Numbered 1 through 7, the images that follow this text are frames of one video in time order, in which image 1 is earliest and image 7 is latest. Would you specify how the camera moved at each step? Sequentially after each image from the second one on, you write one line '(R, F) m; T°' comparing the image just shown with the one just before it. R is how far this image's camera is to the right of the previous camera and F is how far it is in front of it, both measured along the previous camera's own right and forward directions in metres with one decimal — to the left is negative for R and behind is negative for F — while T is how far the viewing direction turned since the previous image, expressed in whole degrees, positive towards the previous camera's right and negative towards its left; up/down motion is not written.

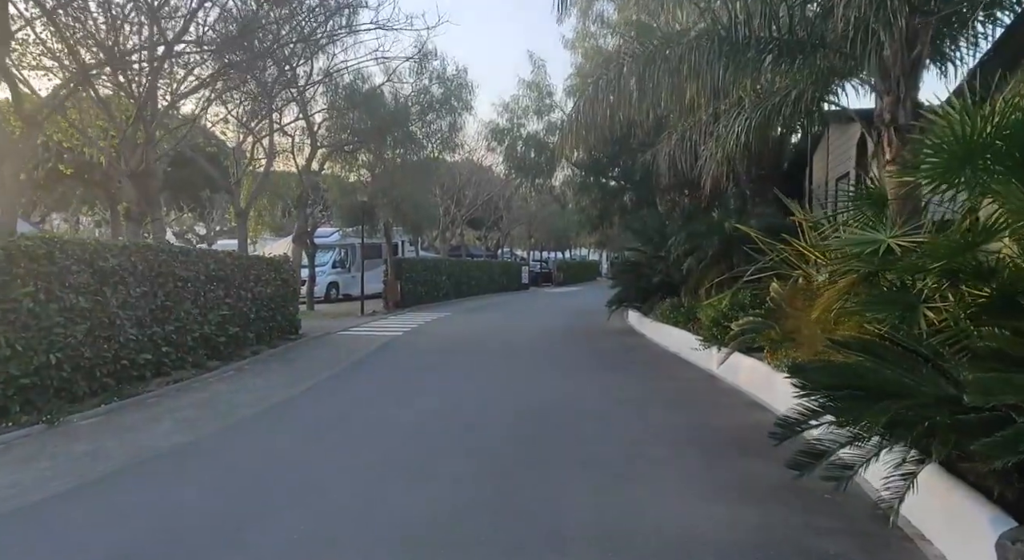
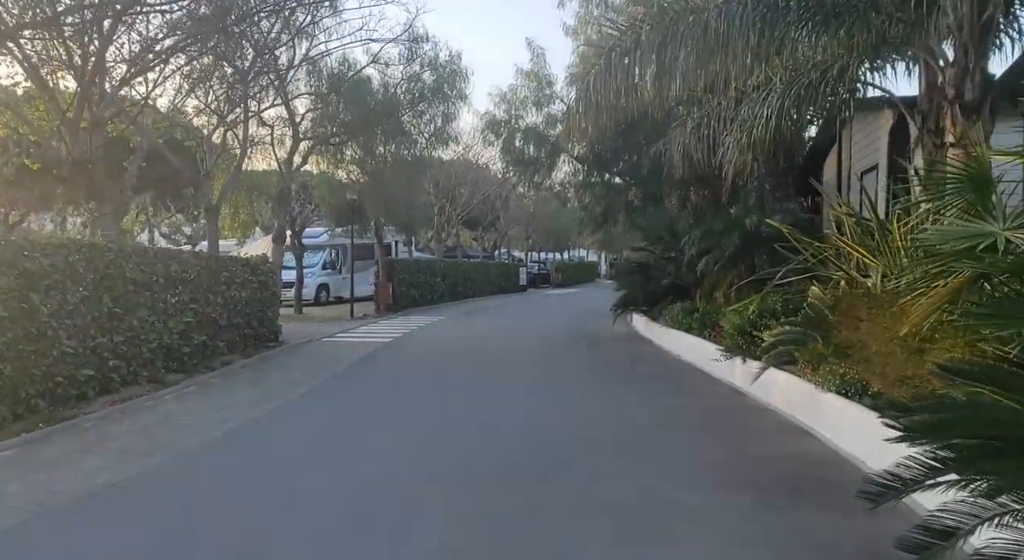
(0.0, +1.3) m; 0°
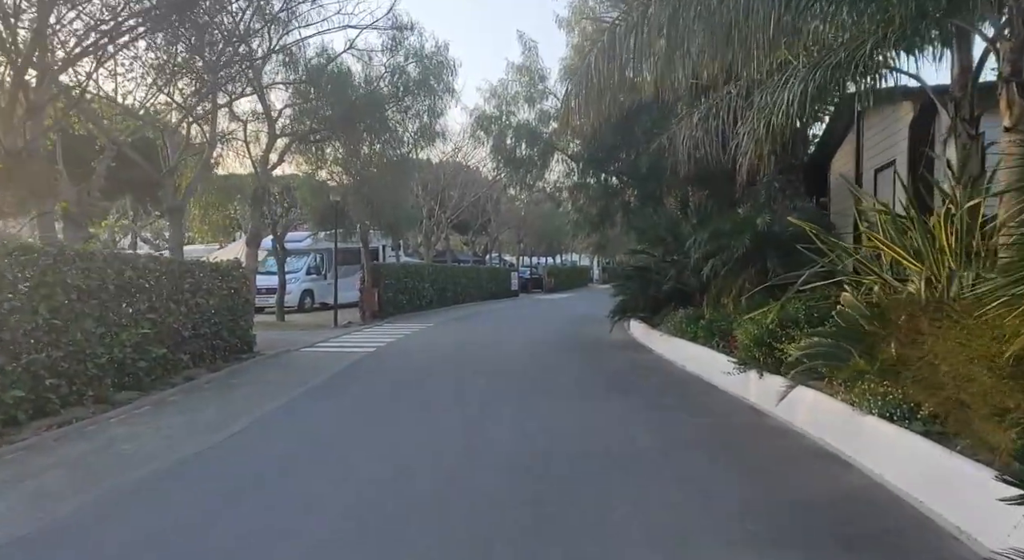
(0.0, +1.0) m; +1°
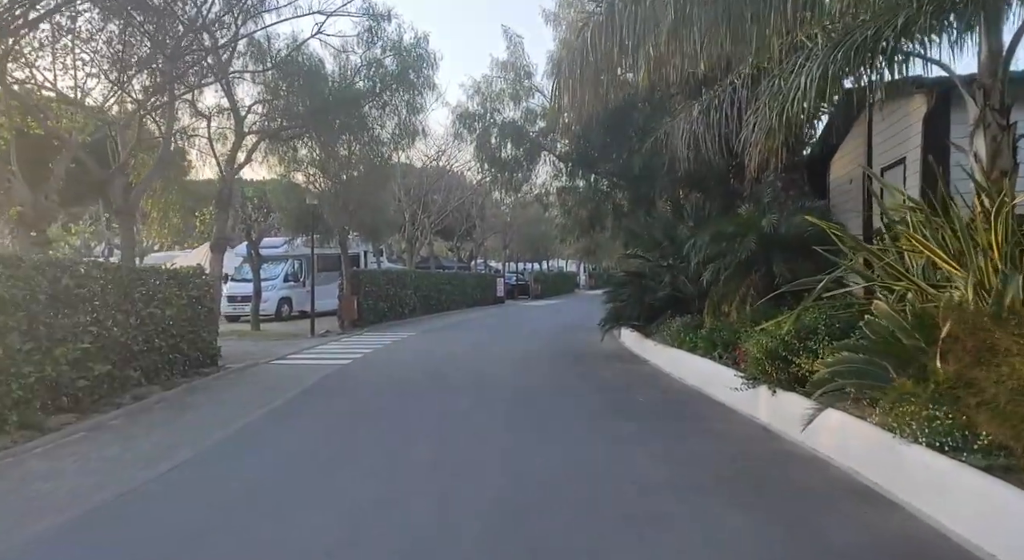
(0.0, +1.0) m; +1°
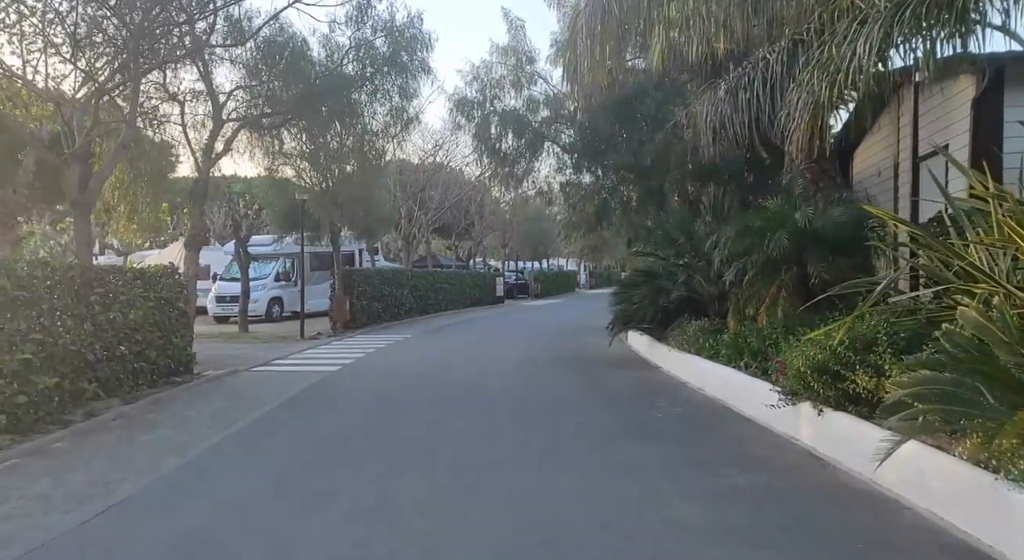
(-0.1, +1.2) m; 0°
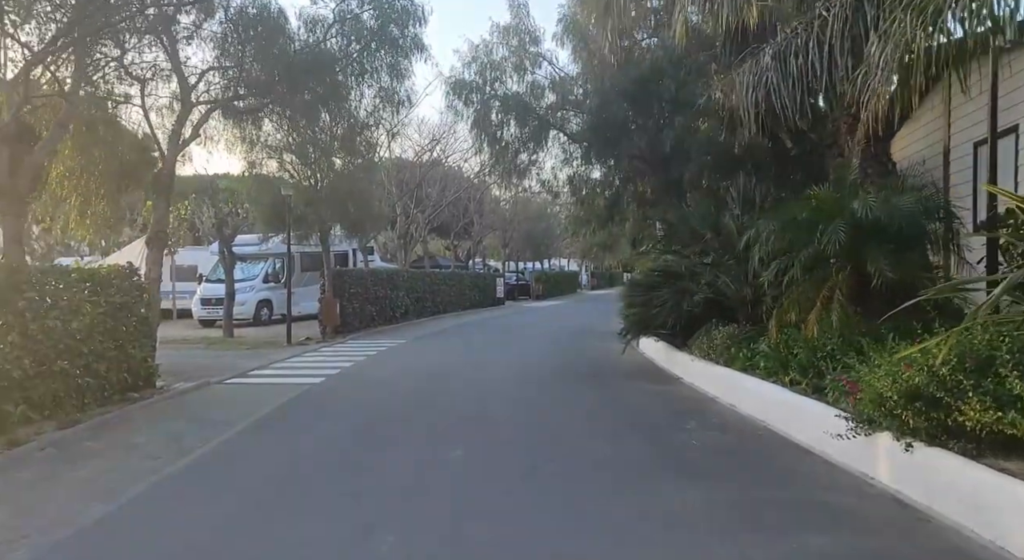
(-0.1, +1.5) m; 0°
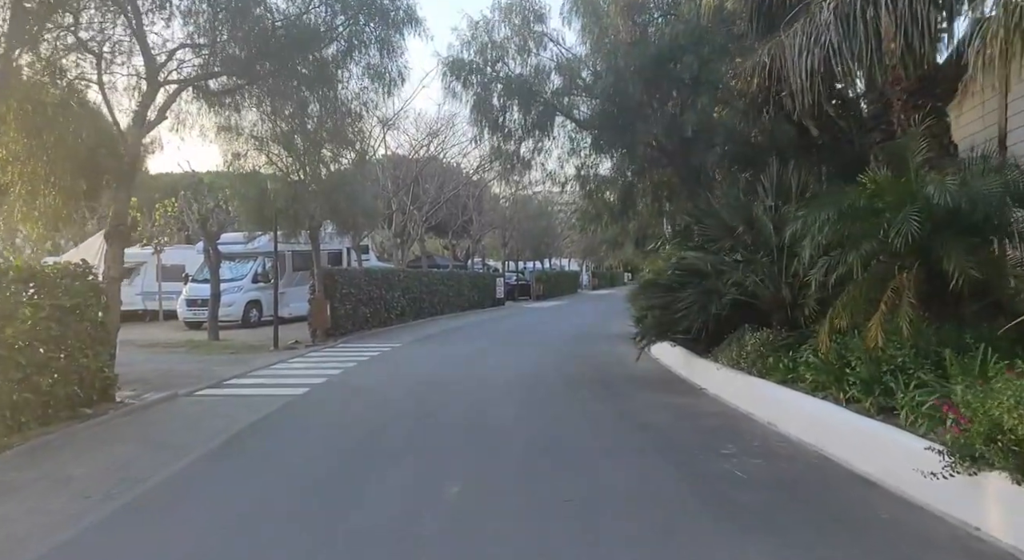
(-0.1, +1.3) m; 0°
